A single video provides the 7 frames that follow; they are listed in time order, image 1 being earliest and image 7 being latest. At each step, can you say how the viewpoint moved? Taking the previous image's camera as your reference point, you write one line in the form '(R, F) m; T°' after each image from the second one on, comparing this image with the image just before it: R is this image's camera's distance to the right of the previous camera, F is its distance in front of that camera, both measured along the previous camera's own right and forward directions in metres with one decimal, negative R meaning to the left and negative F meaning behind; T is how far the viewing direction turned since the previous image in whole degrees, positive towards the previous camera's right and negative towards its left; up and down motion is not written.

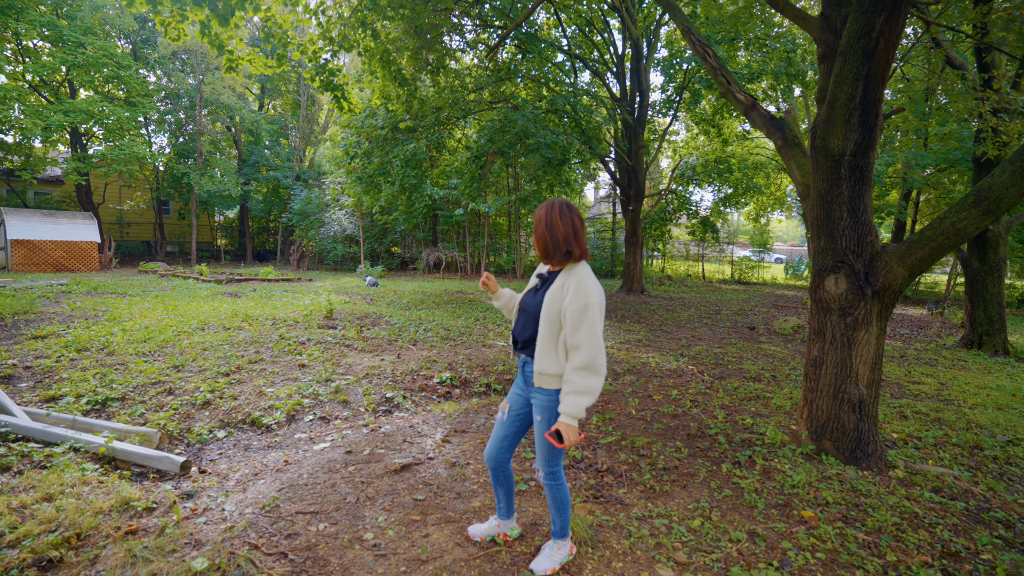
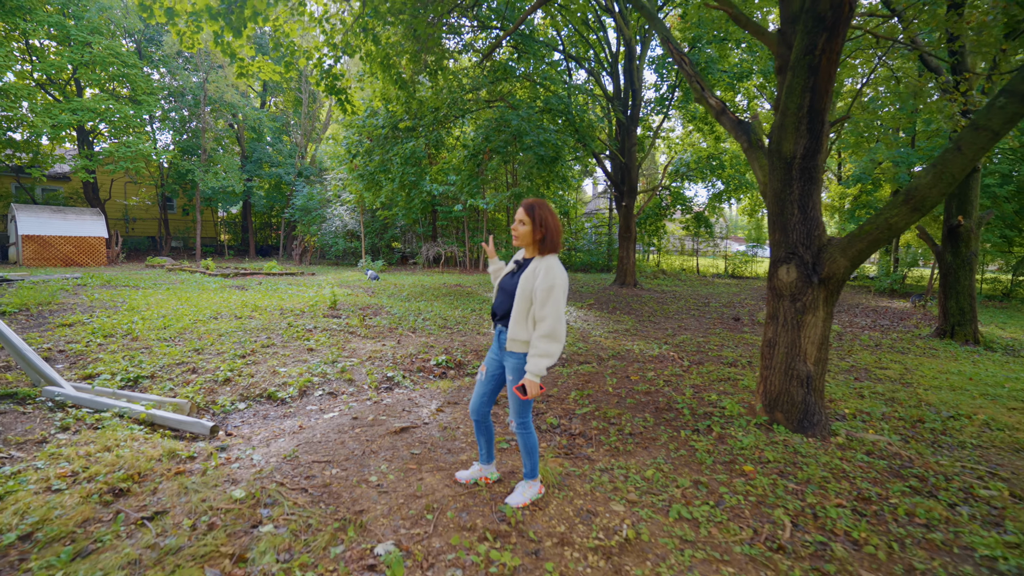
(+0.1, -0.4) m; 0°
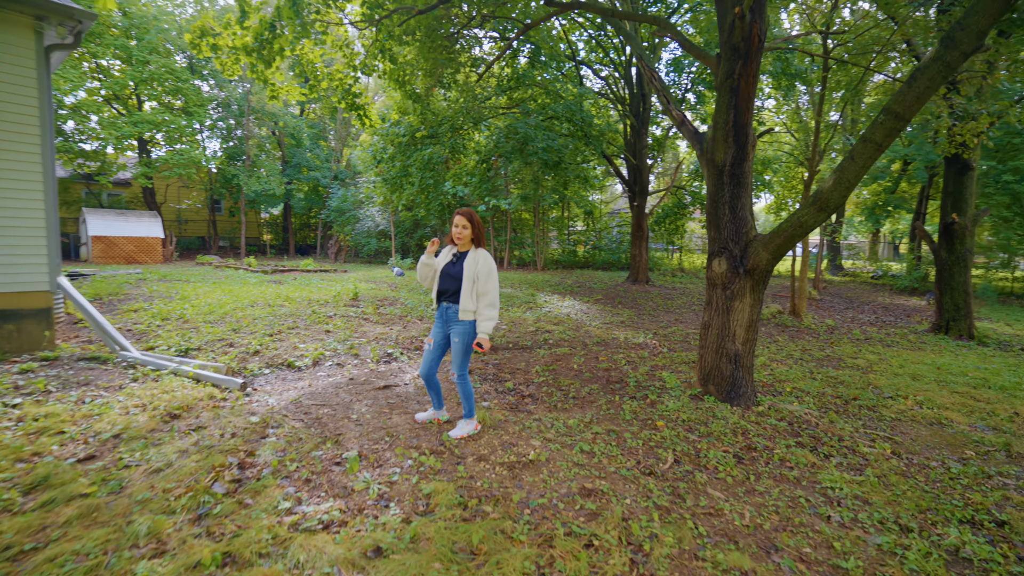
(+0.6, -0.7) m; -4°
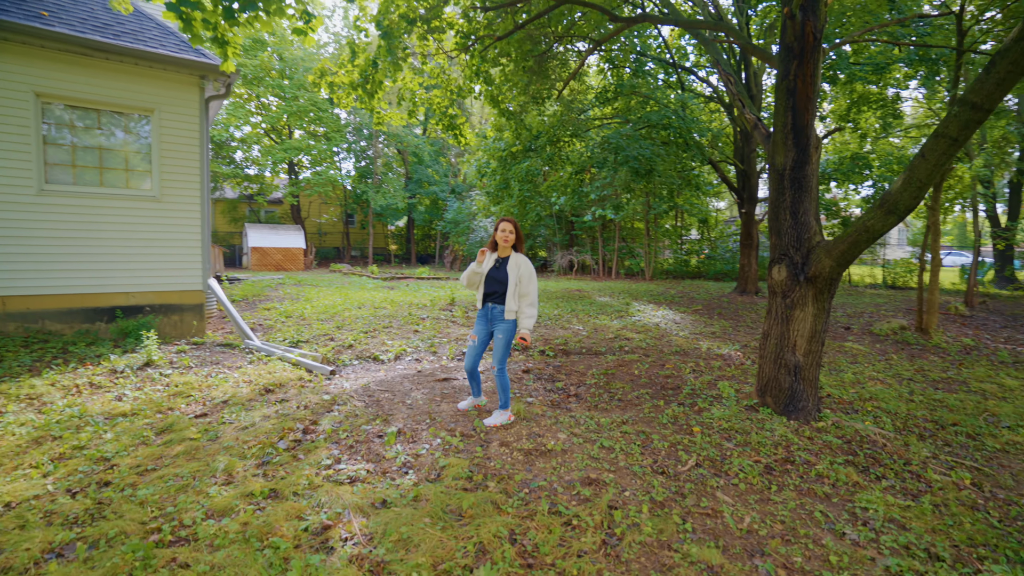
(+0.6, -0.2) m; -13°
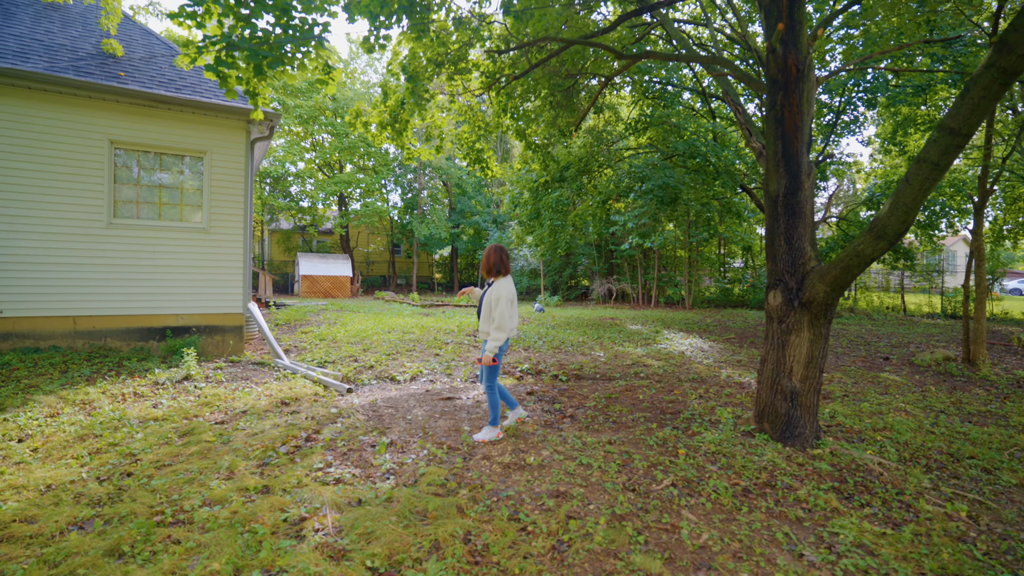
(+0.4, -0.2) m; -5°
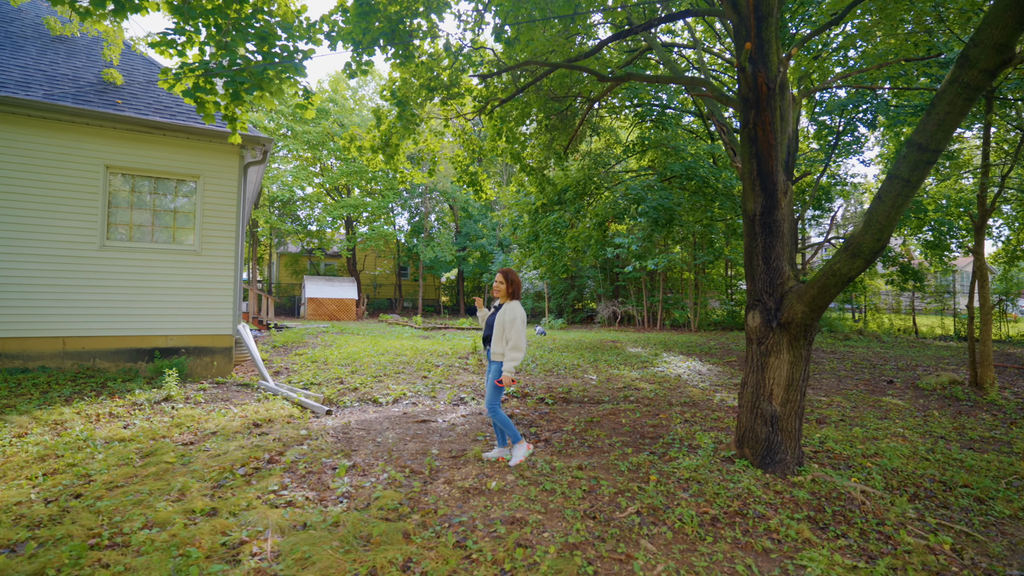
(+0.3, 0.0) m; -1°
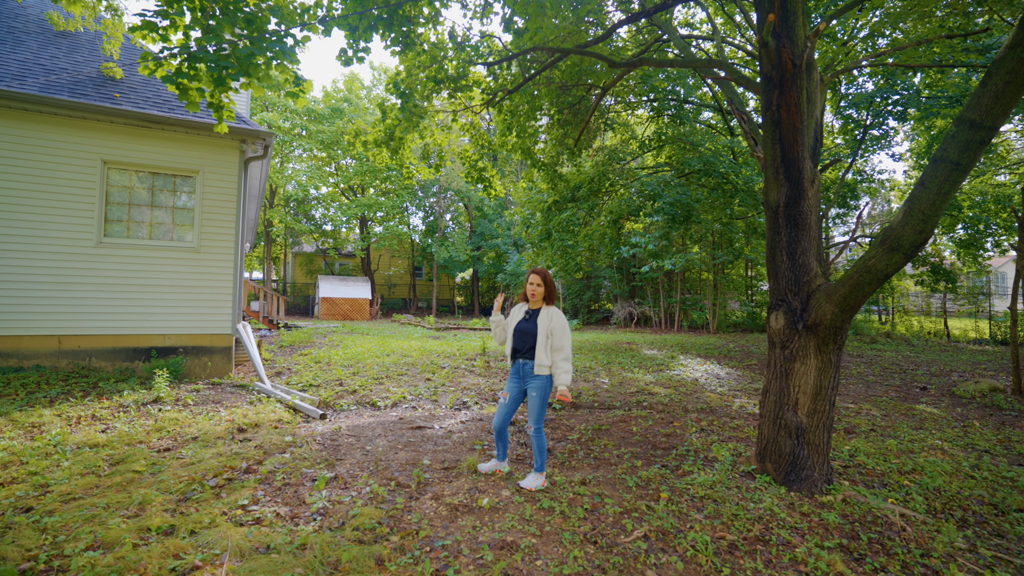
(+0.1, +0.3) m; -2°
